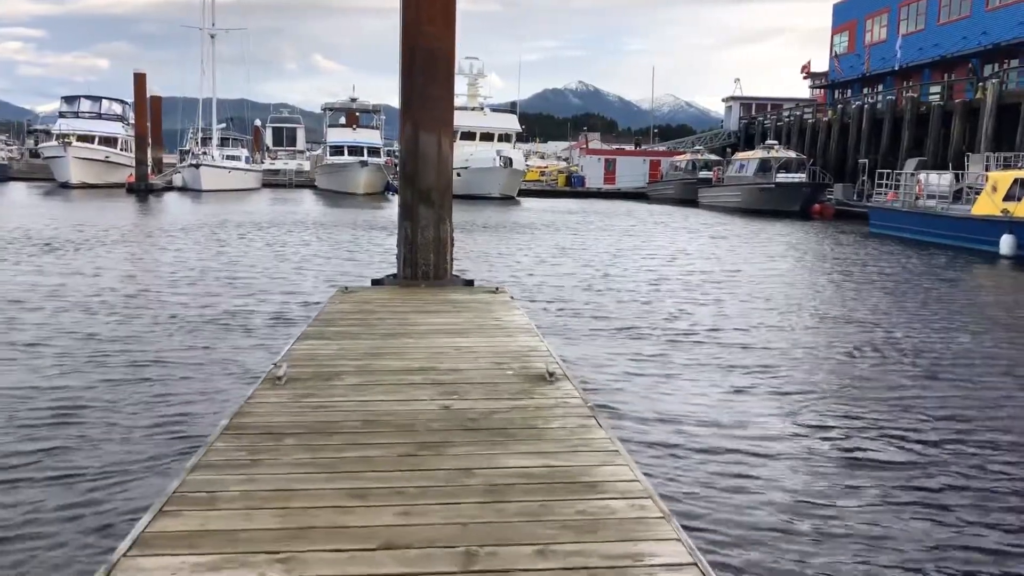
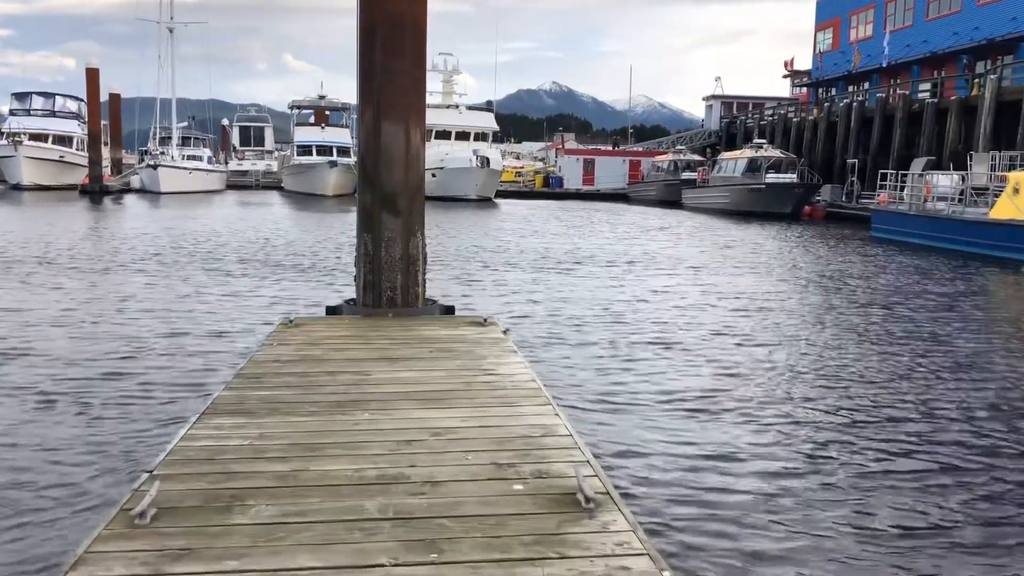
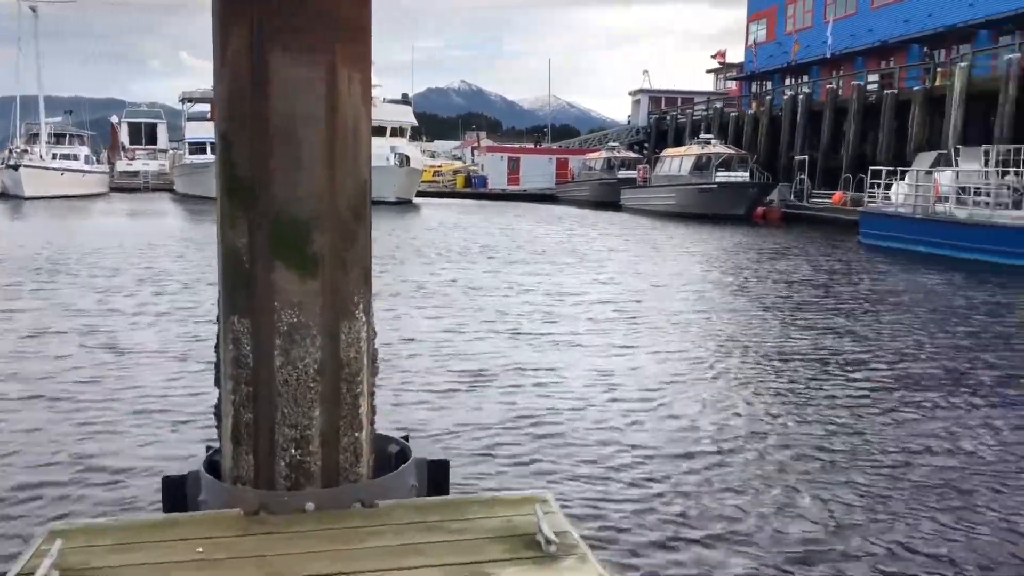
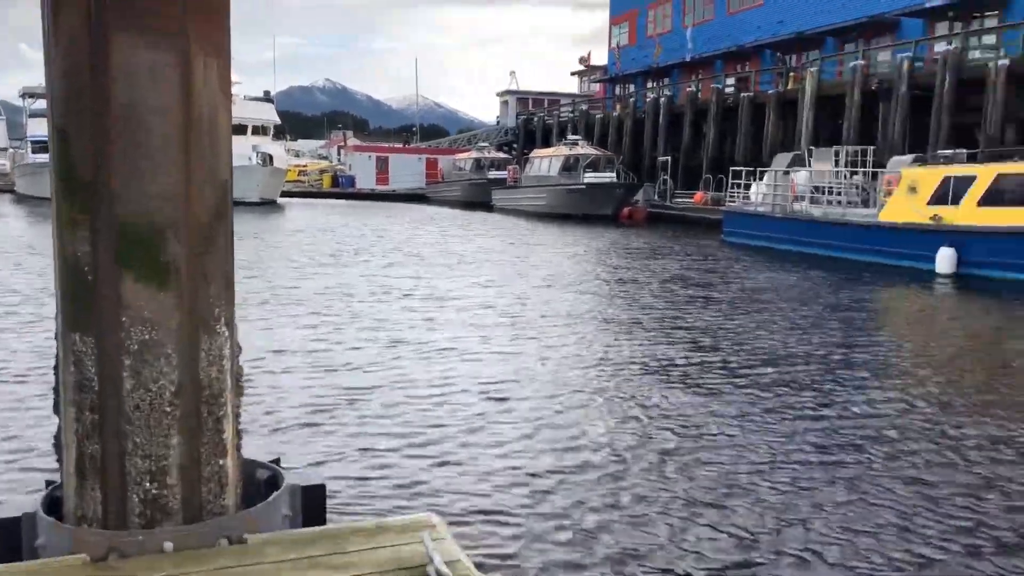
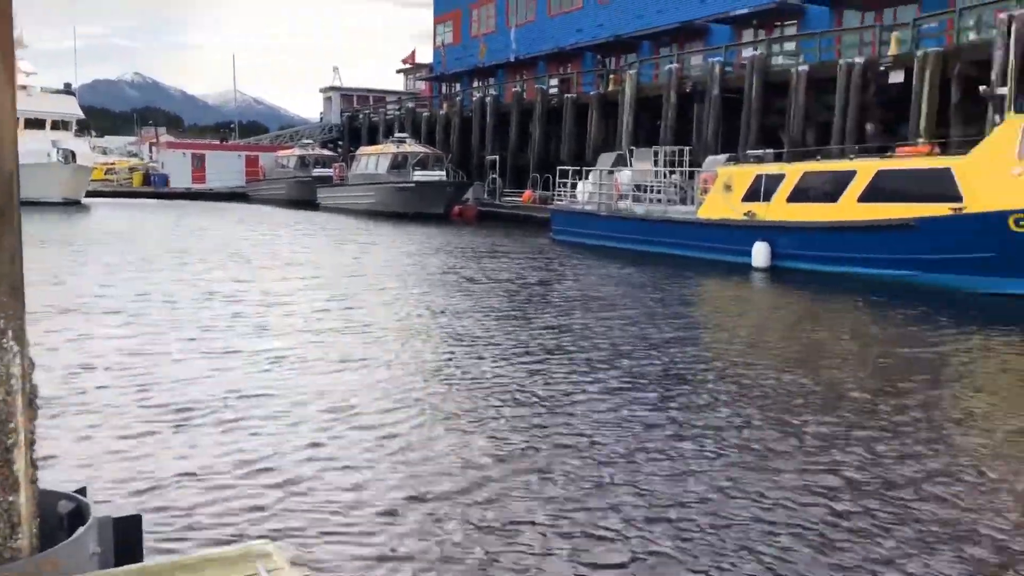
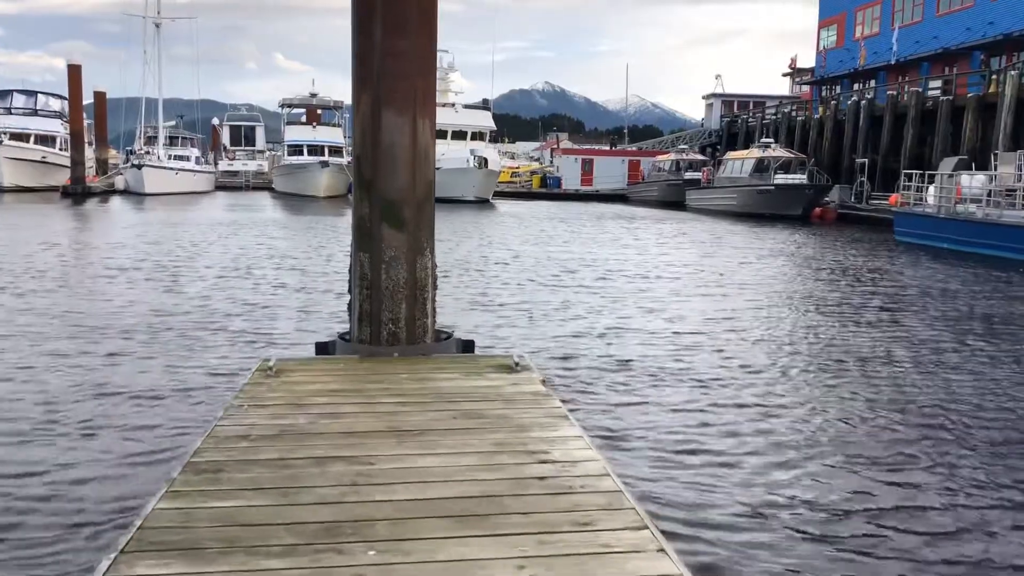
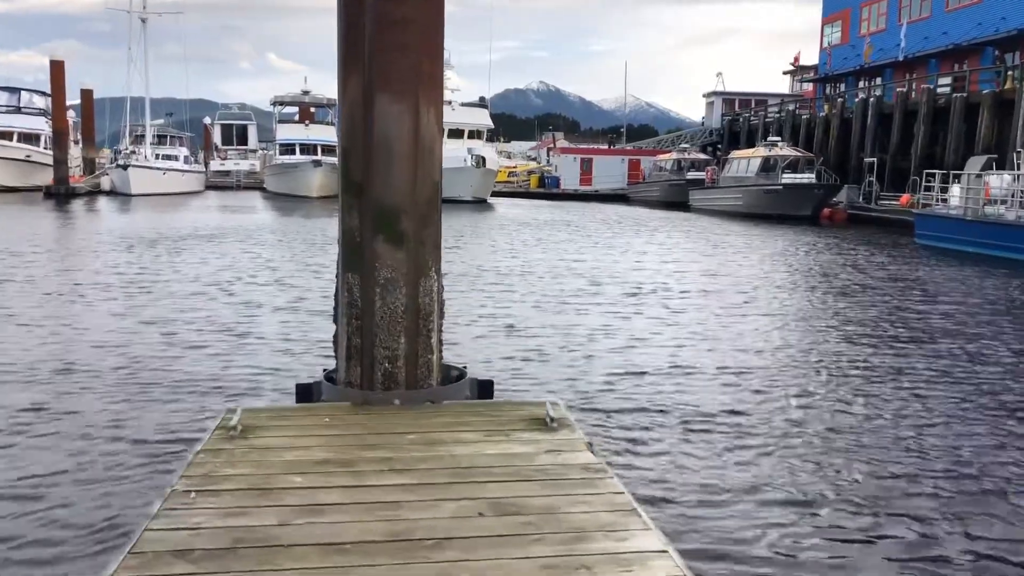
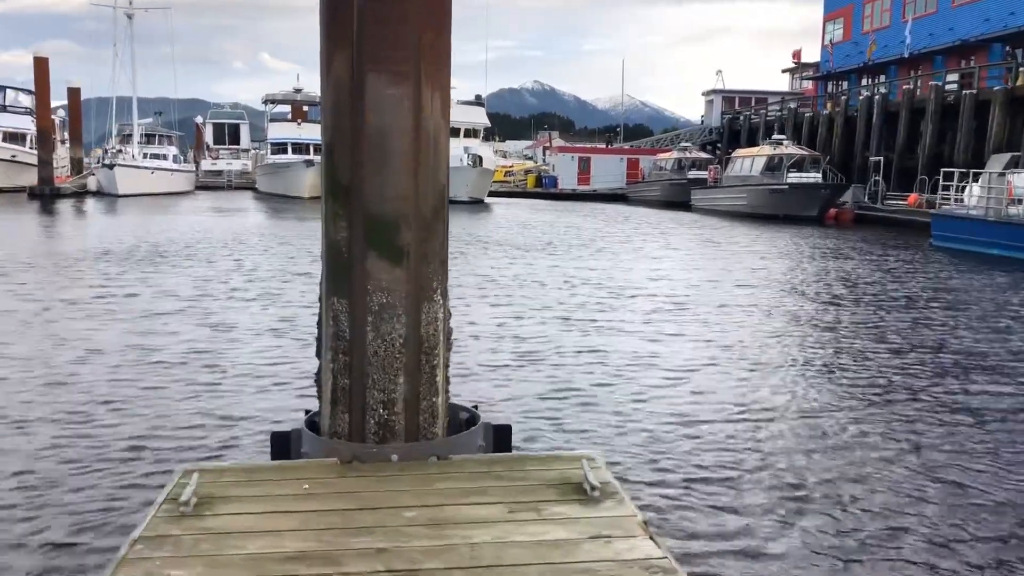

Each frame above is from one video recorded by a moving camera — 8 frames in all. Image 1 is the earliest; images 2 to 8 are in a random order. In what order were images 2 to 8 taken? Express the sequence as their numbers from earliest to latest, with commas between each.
2, 6, 7, 8, 3, 4, 5
